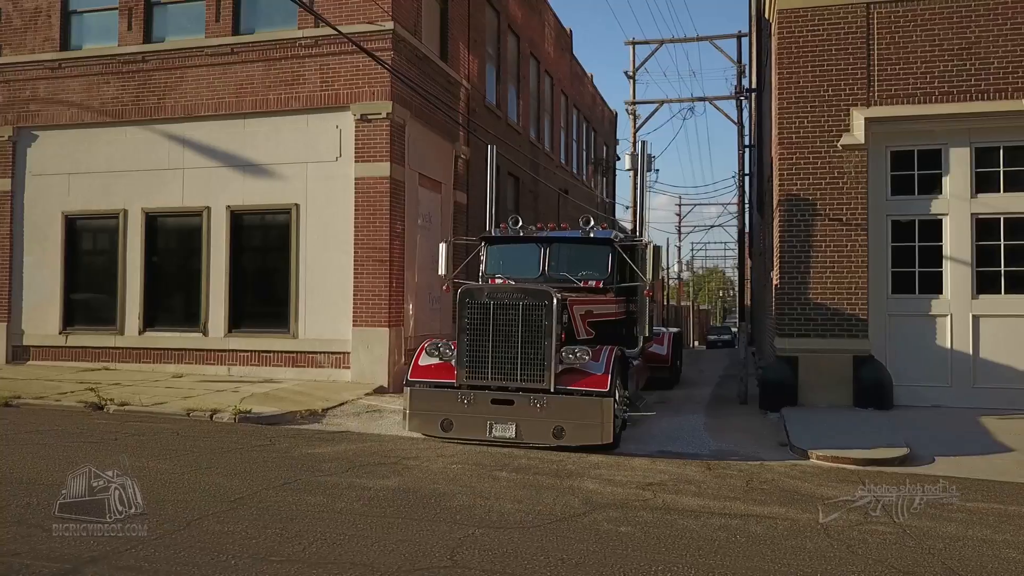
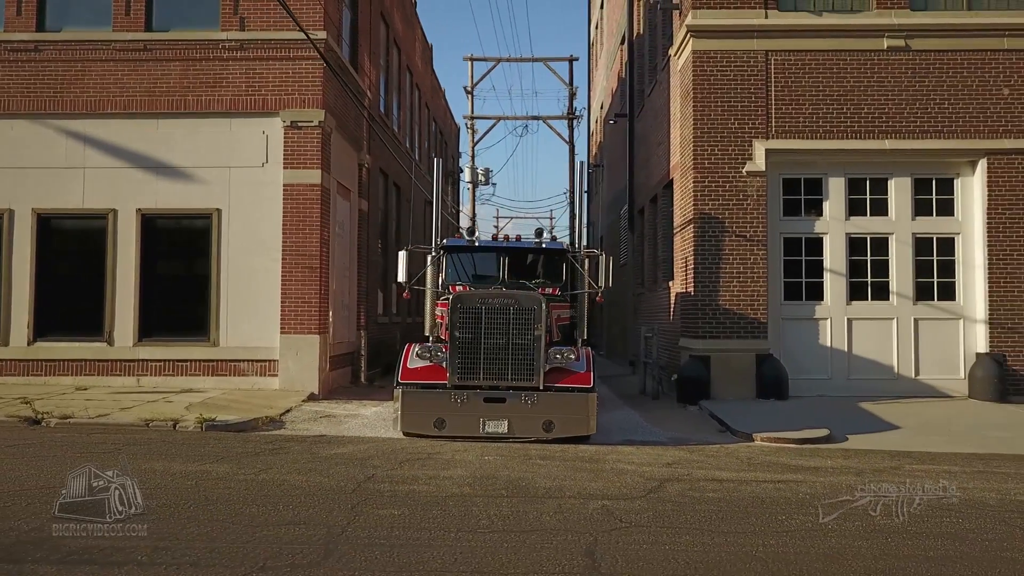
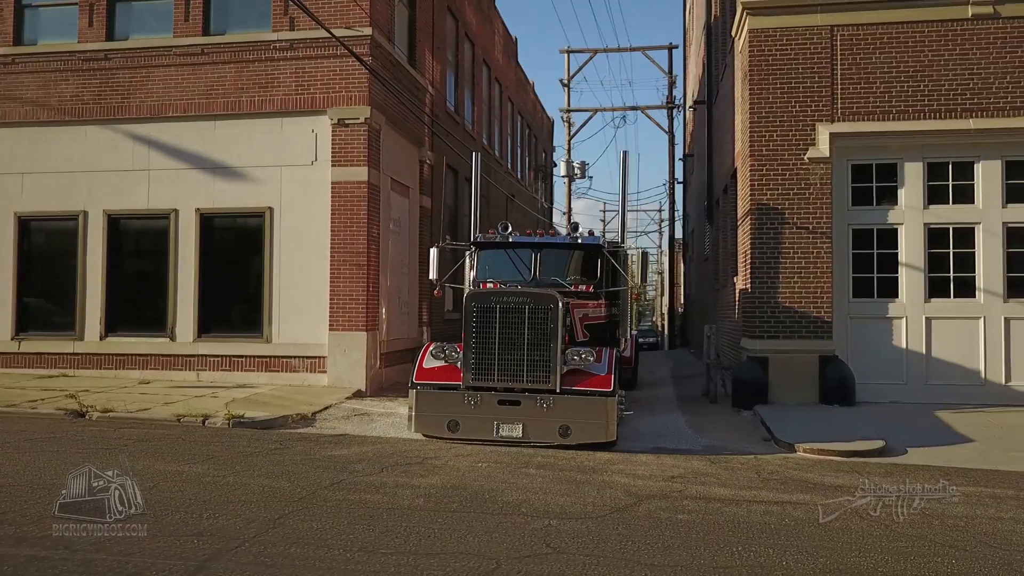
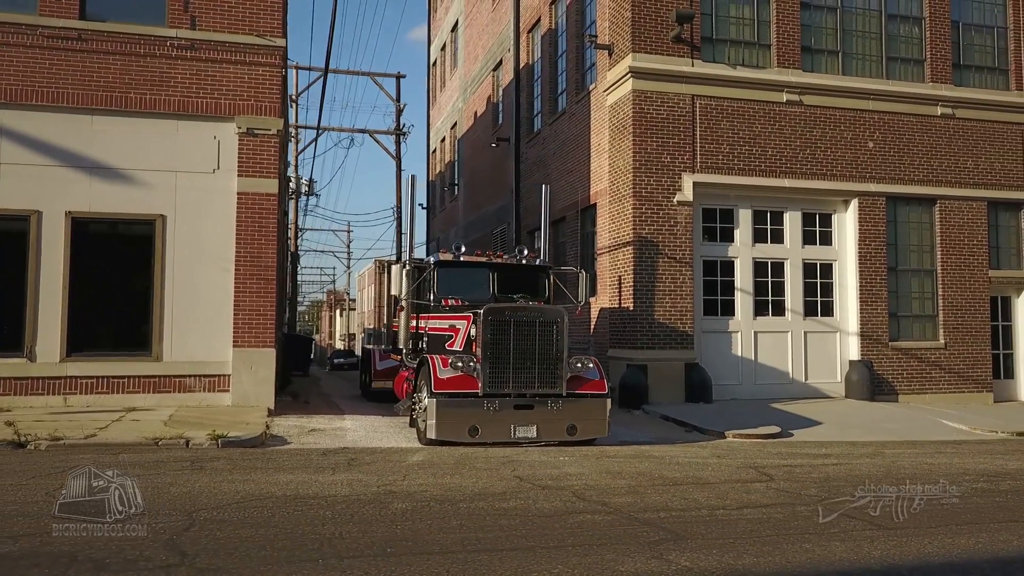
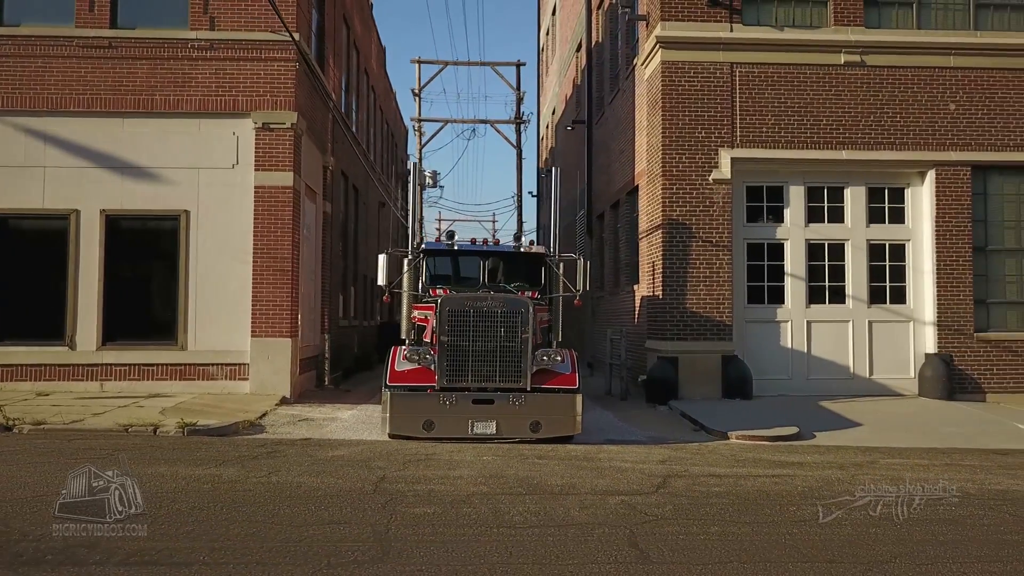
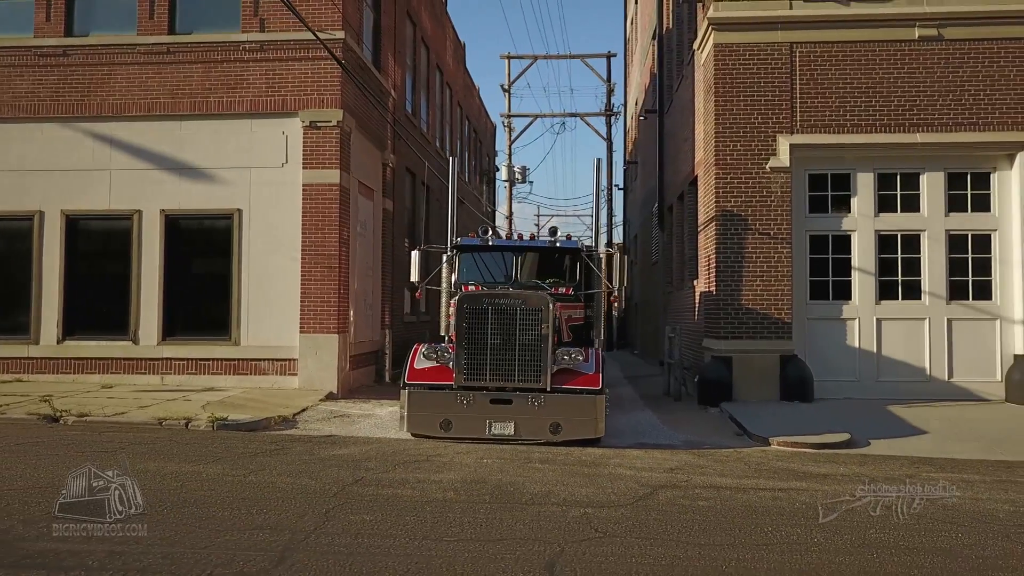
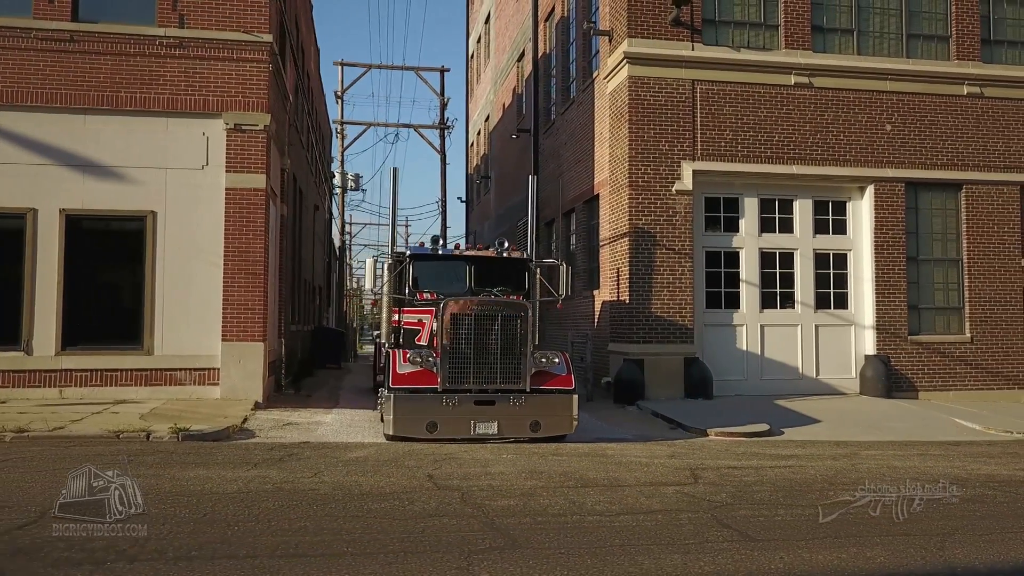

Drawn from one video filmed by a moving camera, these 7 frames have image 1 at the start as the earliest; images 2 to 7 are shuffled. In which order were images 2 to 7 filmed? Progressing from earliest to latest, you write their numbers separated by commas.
3, 6, 2, 5, 7, 4
